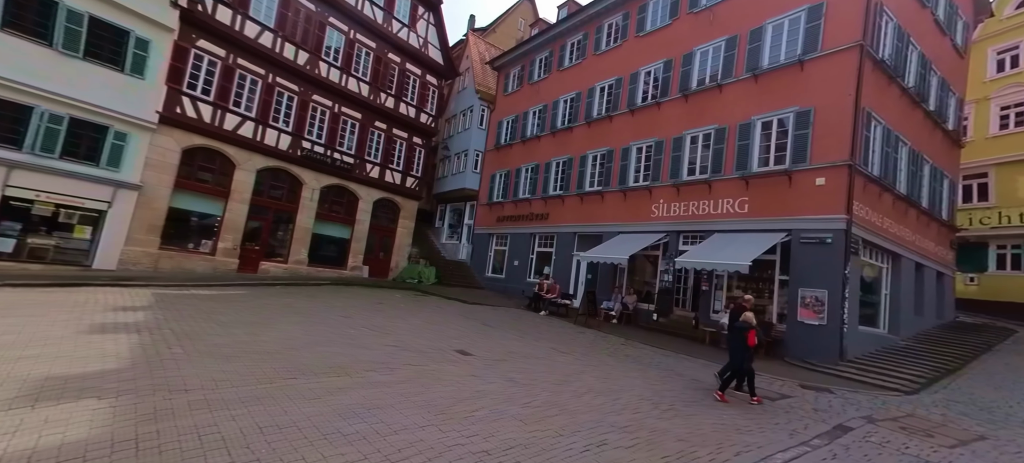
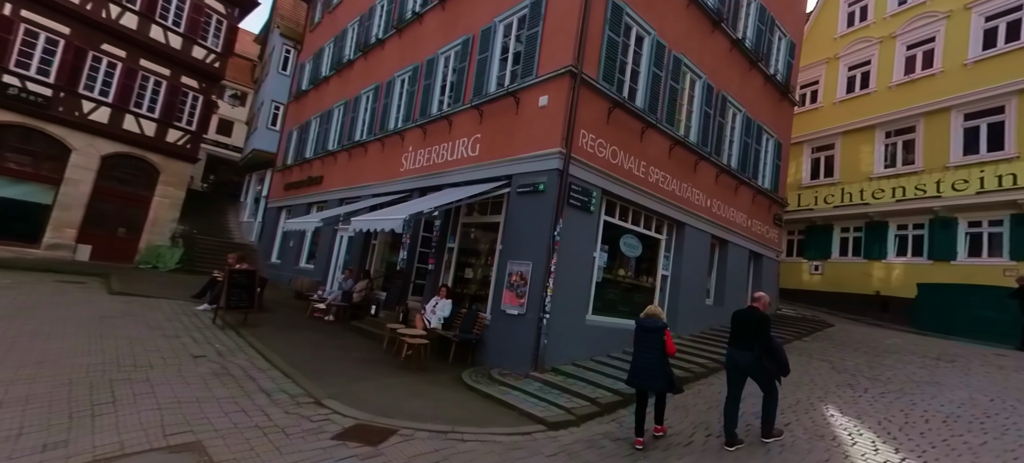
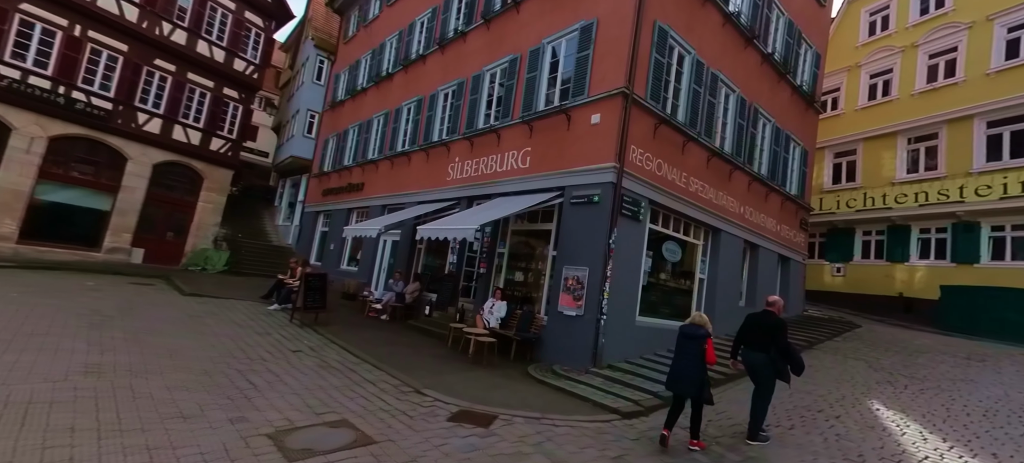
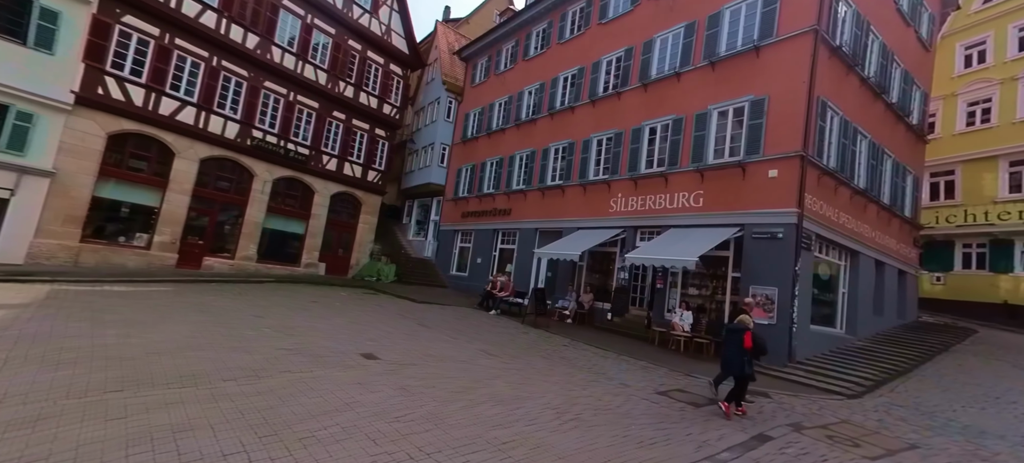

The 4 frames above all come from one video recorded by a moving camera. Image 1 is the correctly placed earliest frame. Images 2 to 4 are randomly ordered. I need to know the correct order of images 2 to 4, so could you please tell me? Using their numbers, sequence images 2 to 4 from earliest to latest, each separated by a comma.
4, 3, 2
